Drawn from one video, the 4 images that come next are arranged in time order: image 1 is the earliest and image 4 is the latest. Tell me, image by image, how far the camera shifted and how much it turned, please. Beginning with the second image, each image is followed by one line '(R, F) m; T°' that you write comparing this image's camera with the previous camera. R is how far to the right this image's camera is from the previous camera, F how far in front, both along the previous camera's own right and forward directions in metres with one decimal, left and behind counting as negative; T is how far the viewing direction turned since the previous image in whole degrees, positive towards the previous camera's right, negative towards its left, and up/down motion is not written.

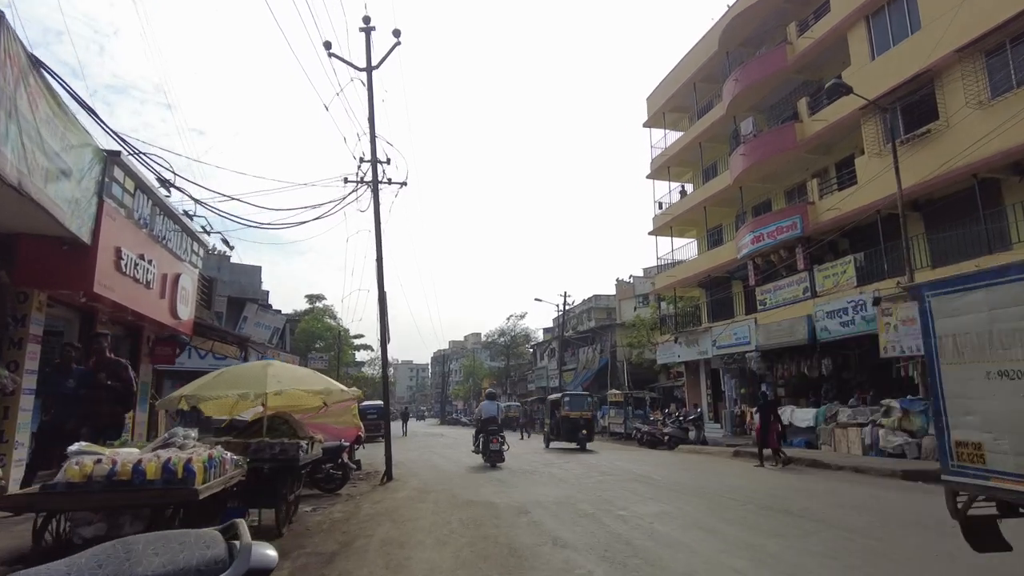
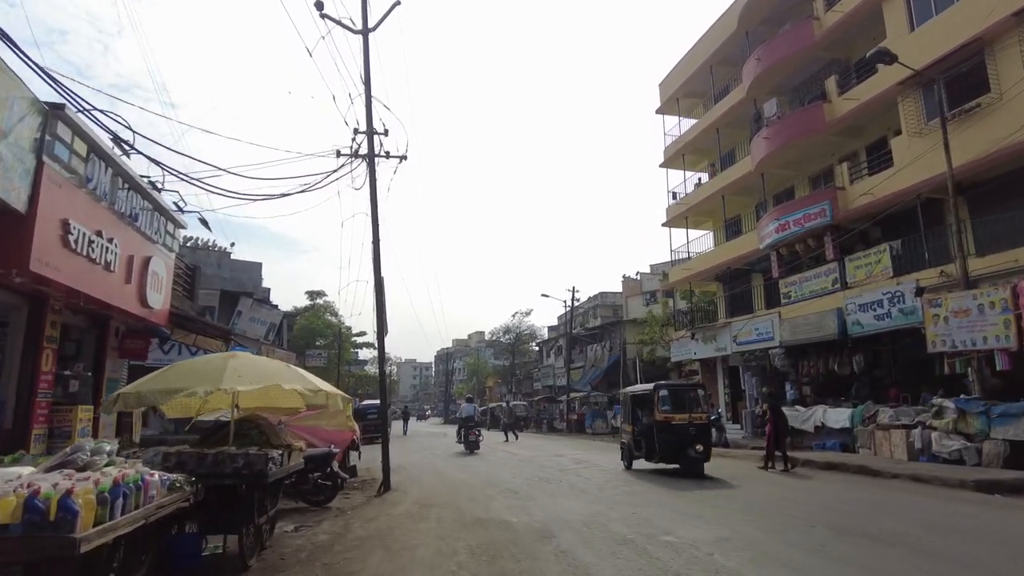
(-0.2, +1.4) m; 0°
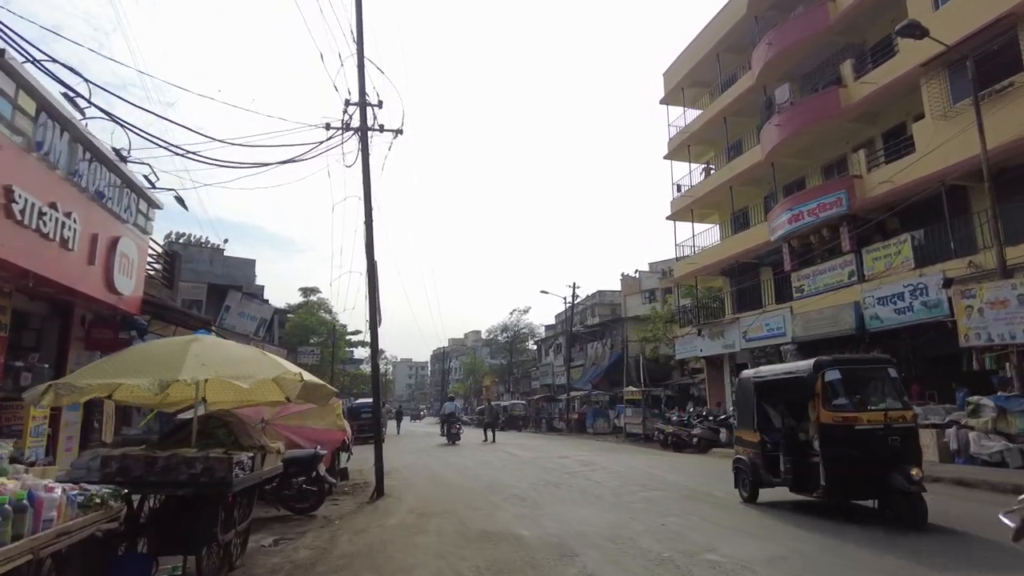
(-0.2, +1.0) m; 0°
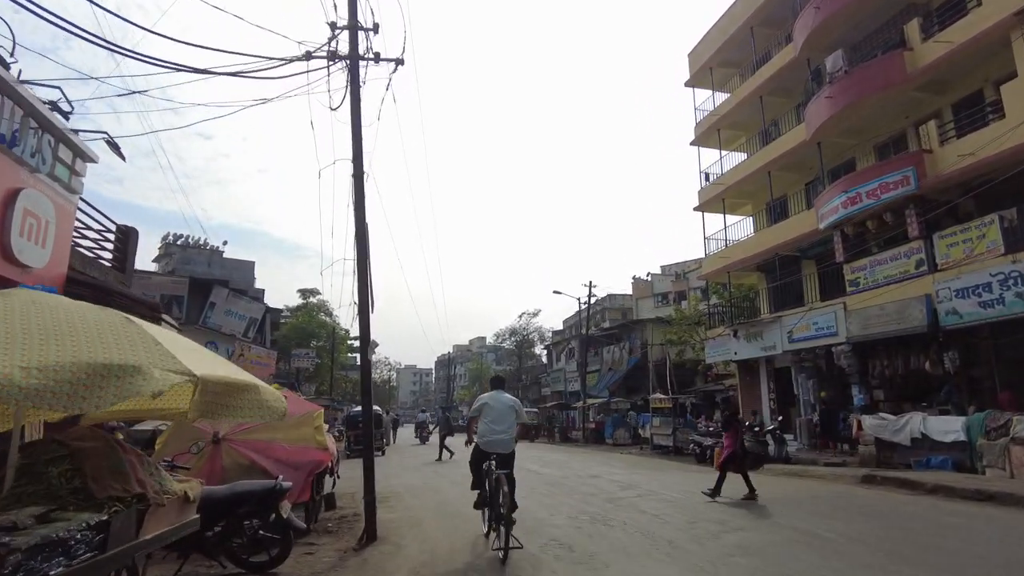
(-0.4, +2.5) m; 0°
